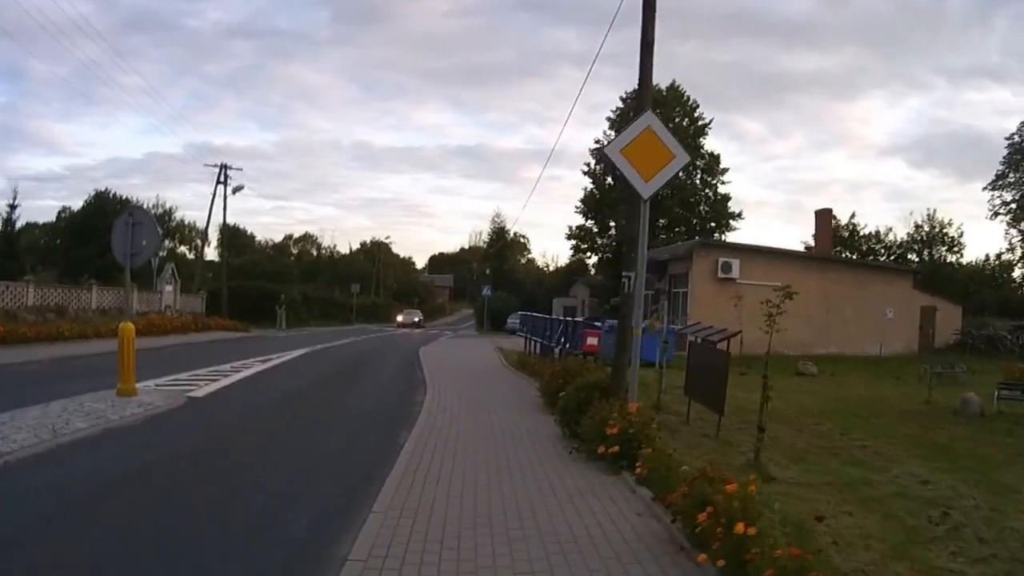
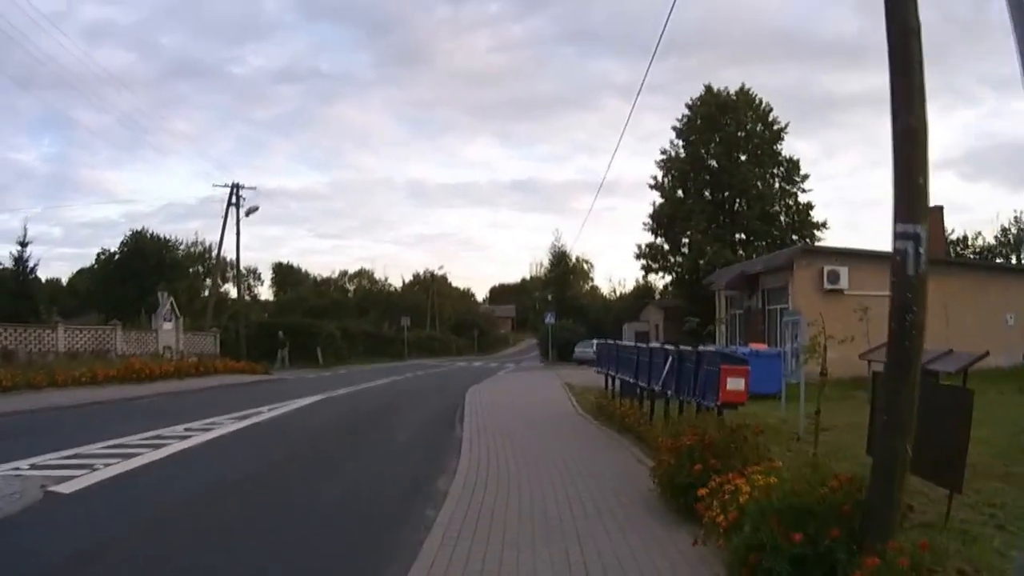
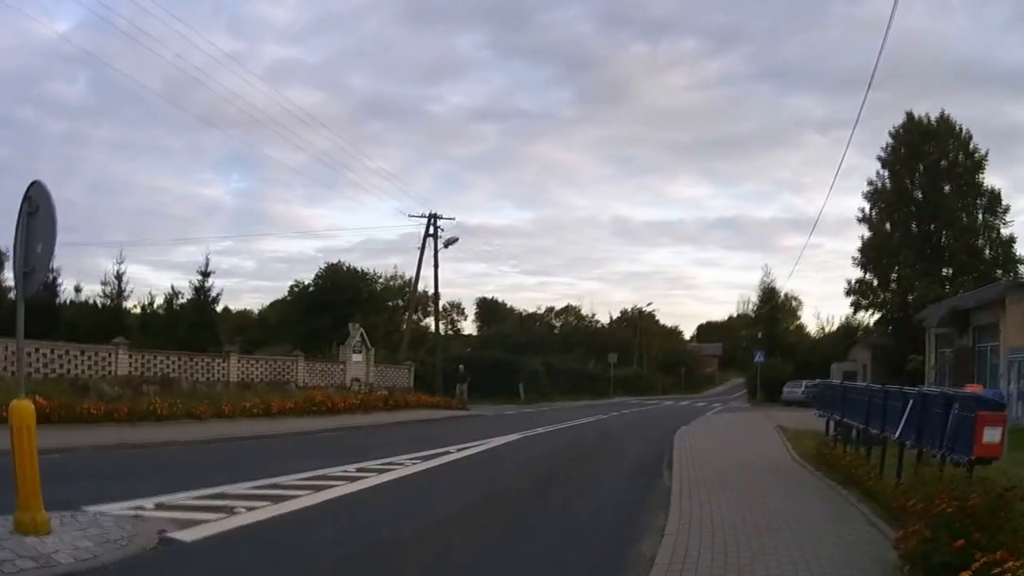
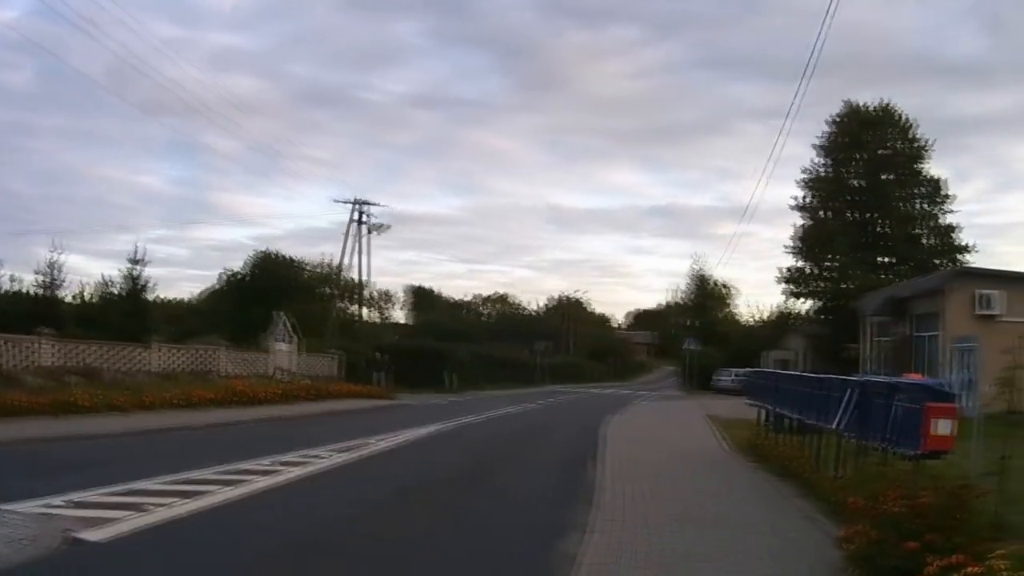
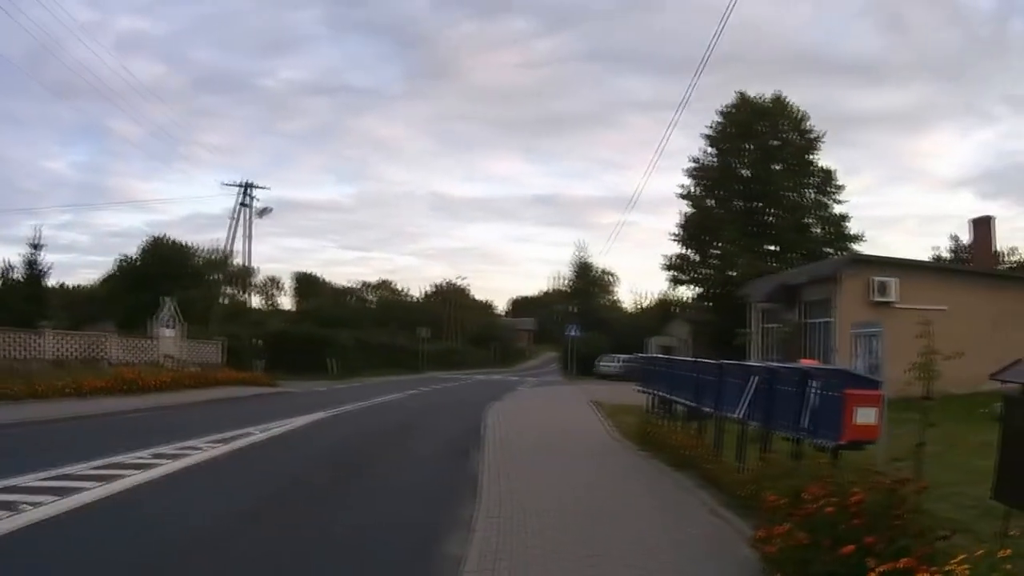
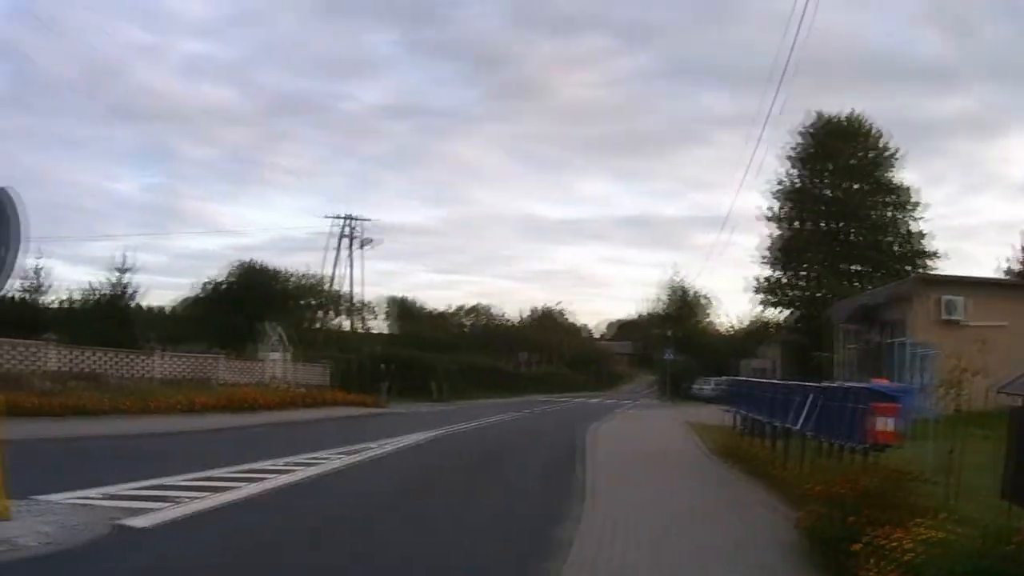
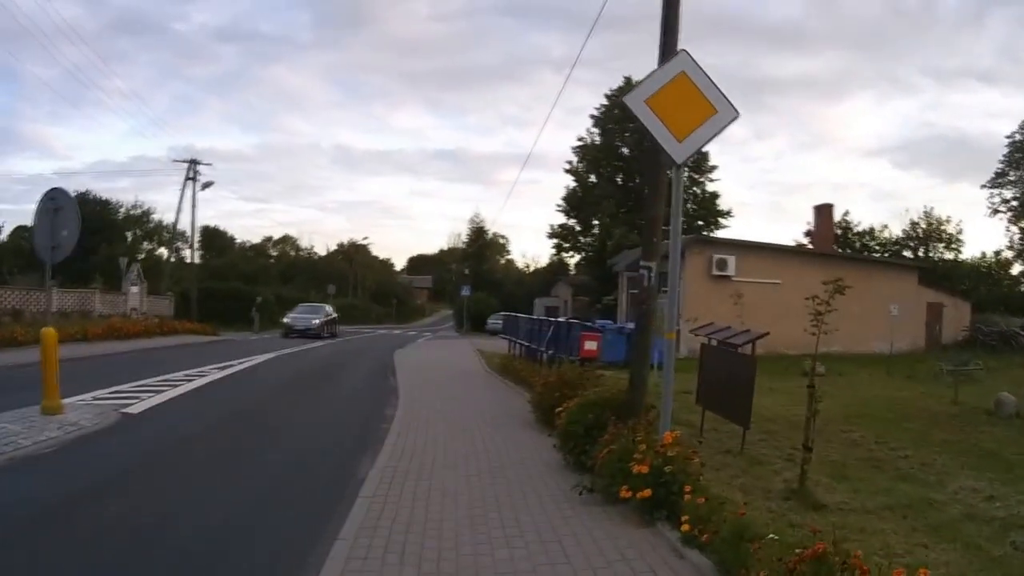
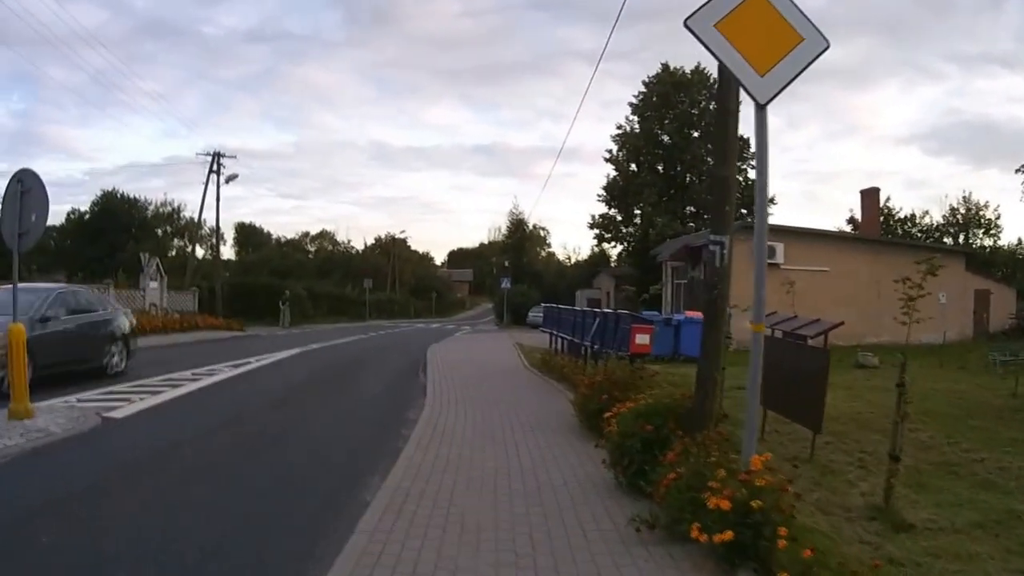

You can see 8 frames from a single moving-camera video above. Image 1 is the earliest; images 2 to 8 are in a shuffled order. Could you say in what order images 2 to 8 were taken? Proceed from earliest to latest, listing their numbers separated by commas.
7, 8, 2, 6, 3, 4, 5
